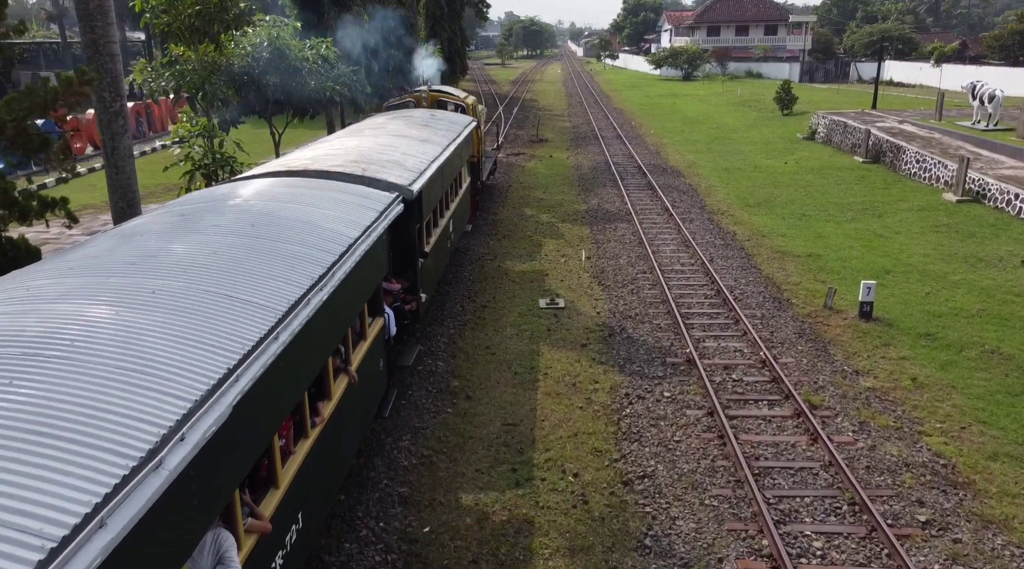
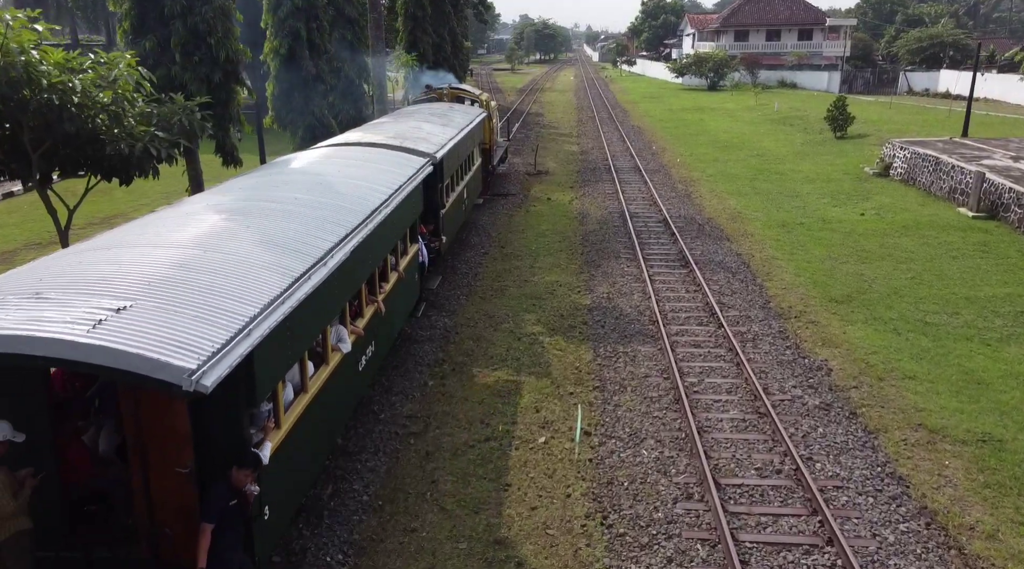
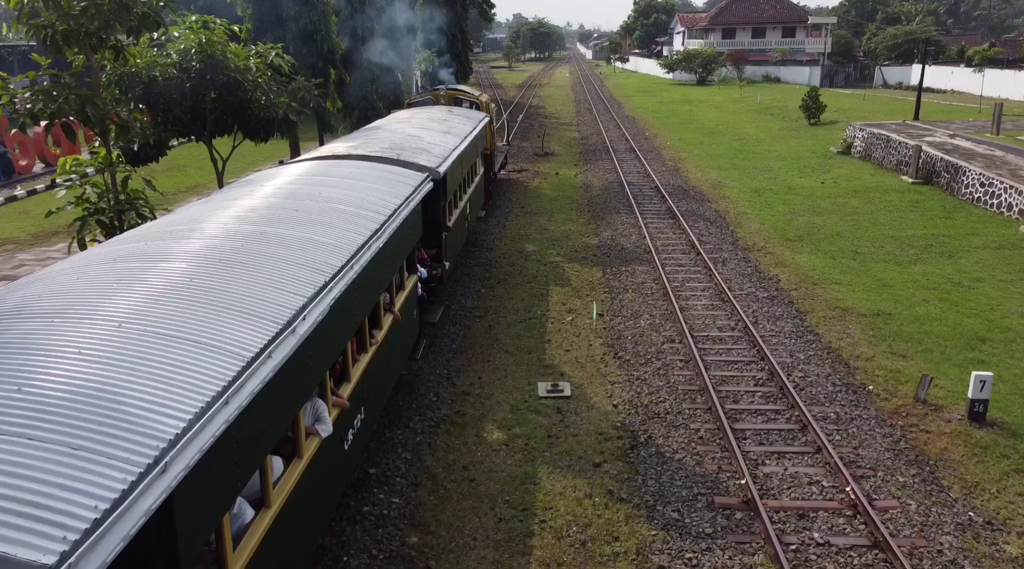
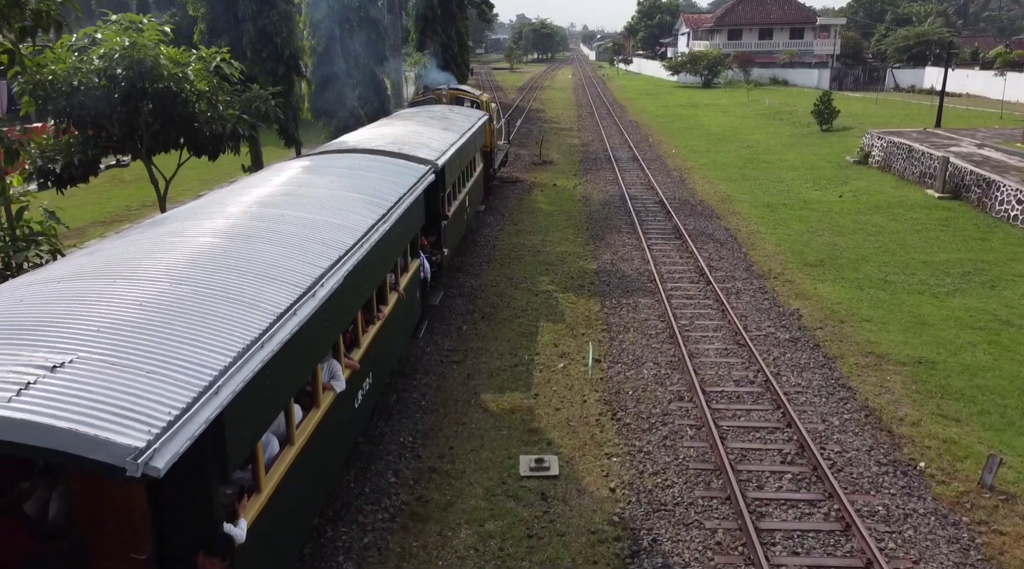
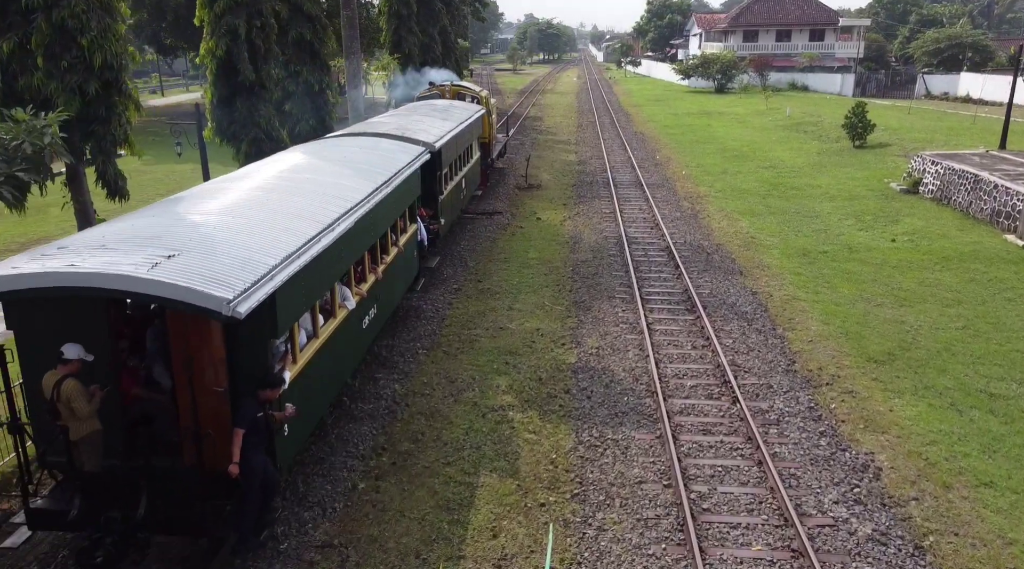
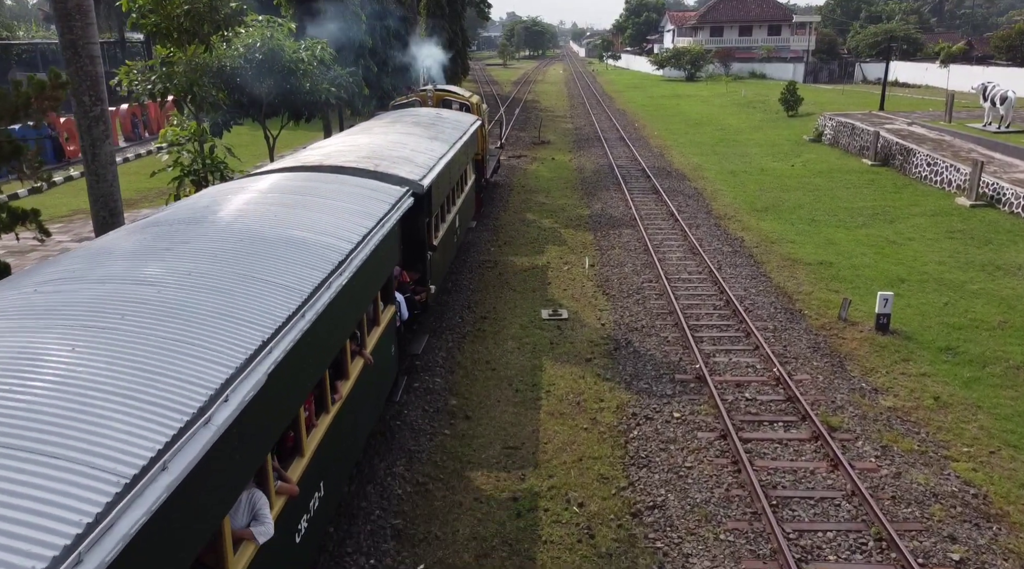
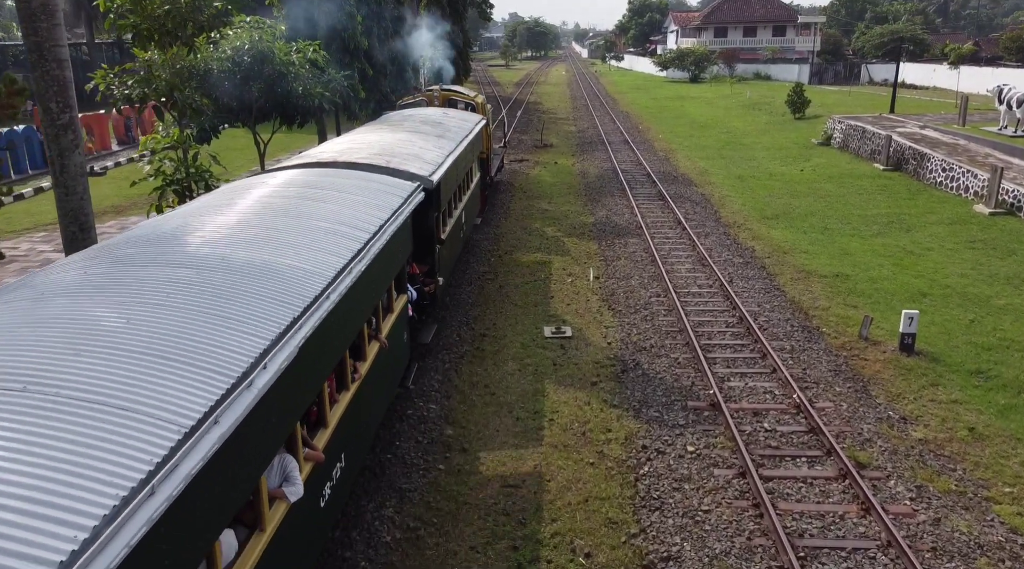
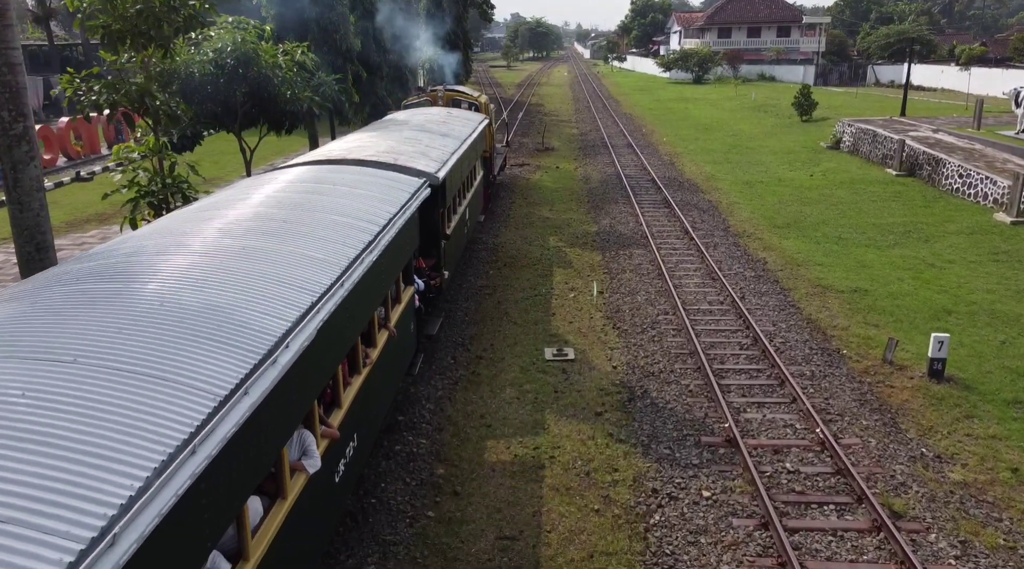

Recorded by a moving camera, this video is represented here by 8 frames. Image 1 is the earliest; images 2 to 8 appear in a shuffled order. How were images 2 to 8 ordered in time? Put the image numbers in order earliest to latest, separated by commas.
6, 7, 8, 3, 4, 2, 5
